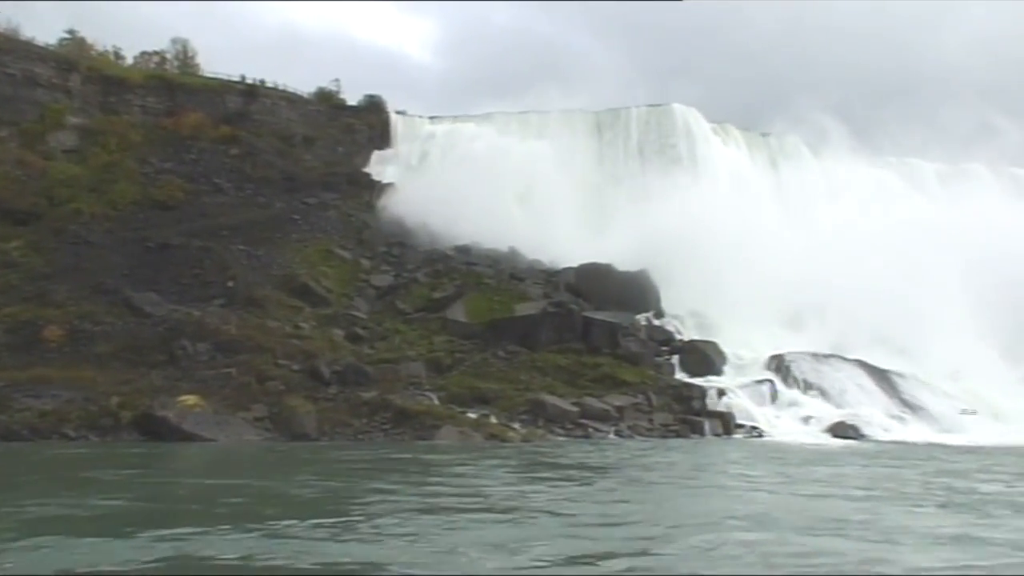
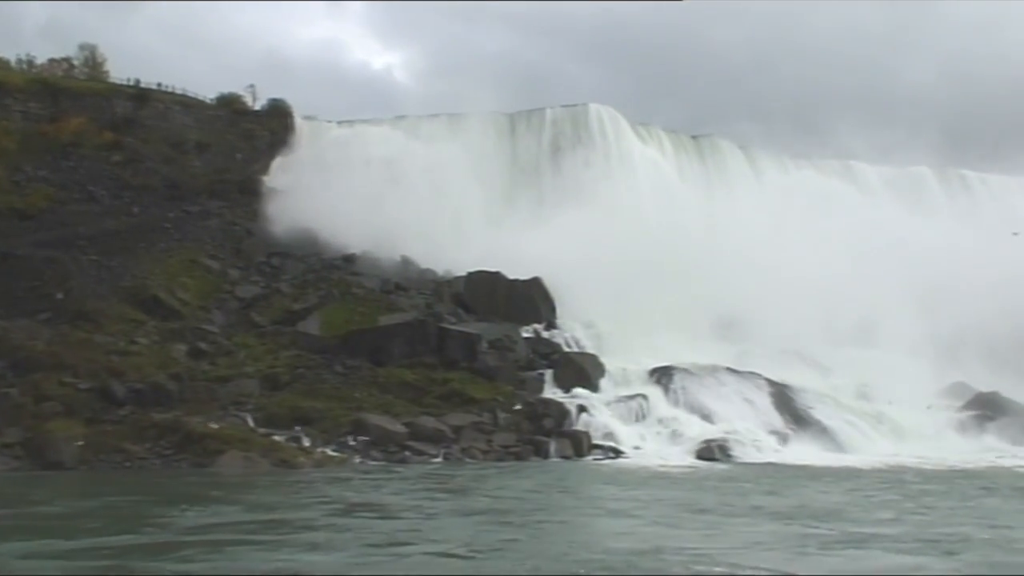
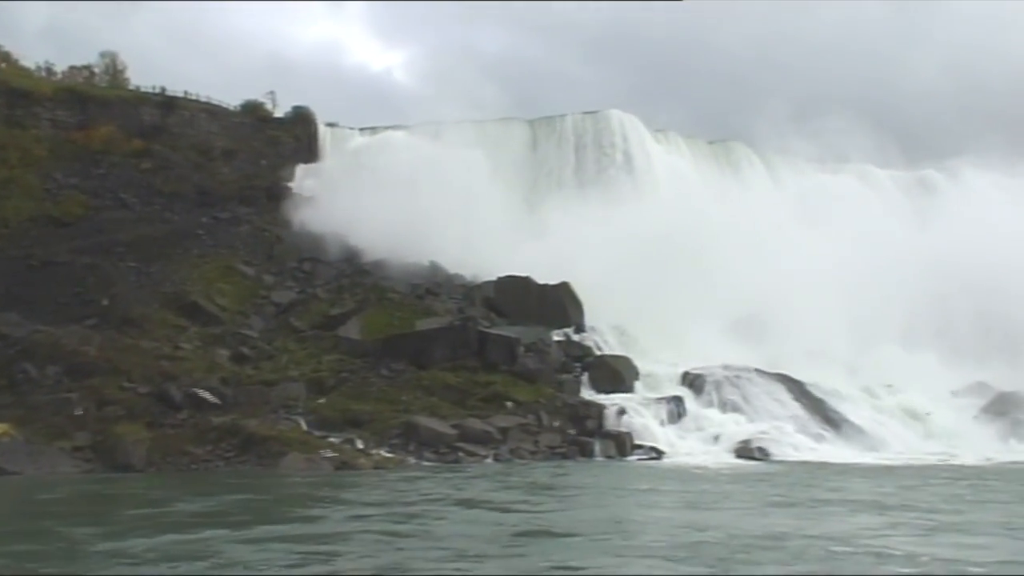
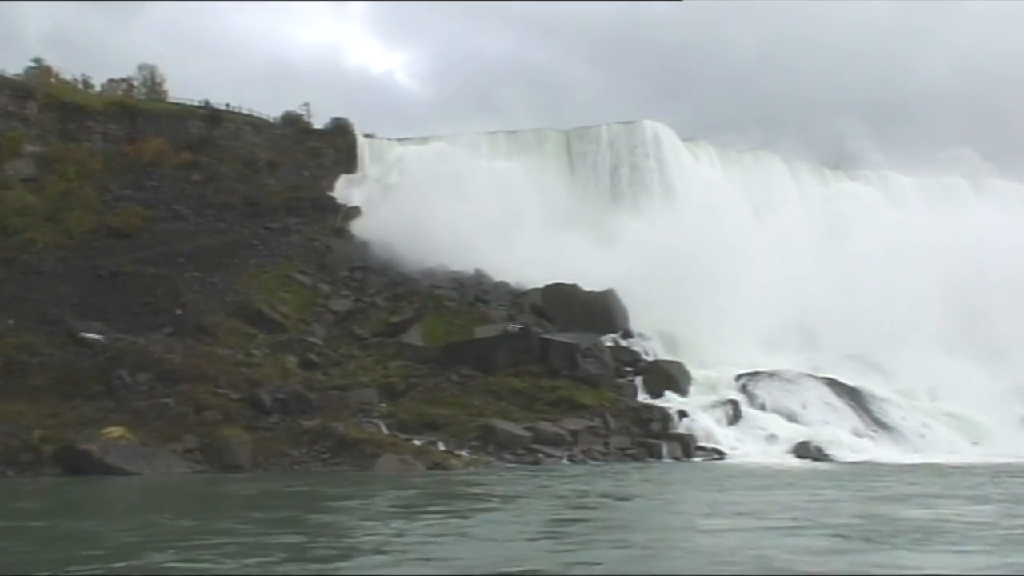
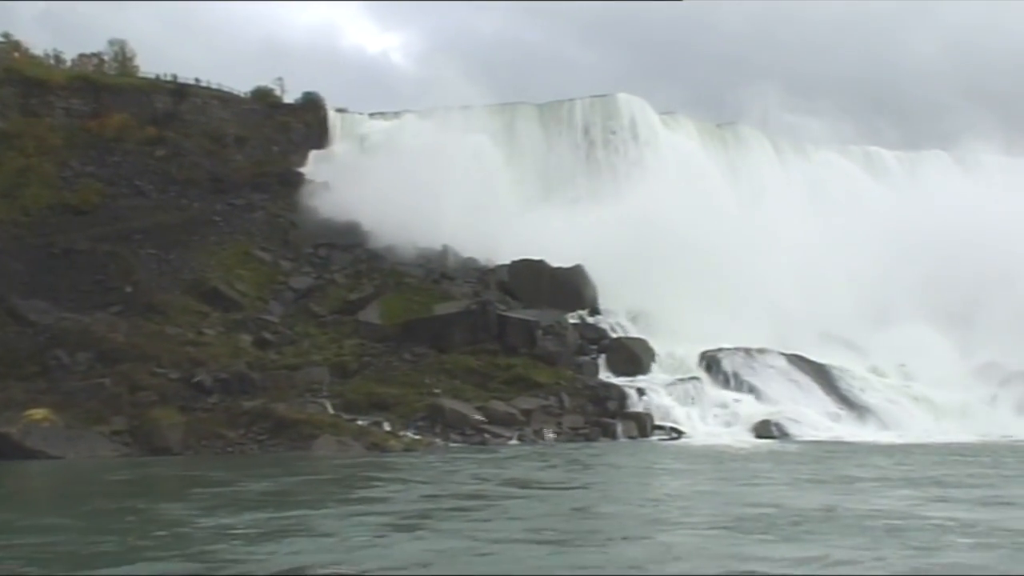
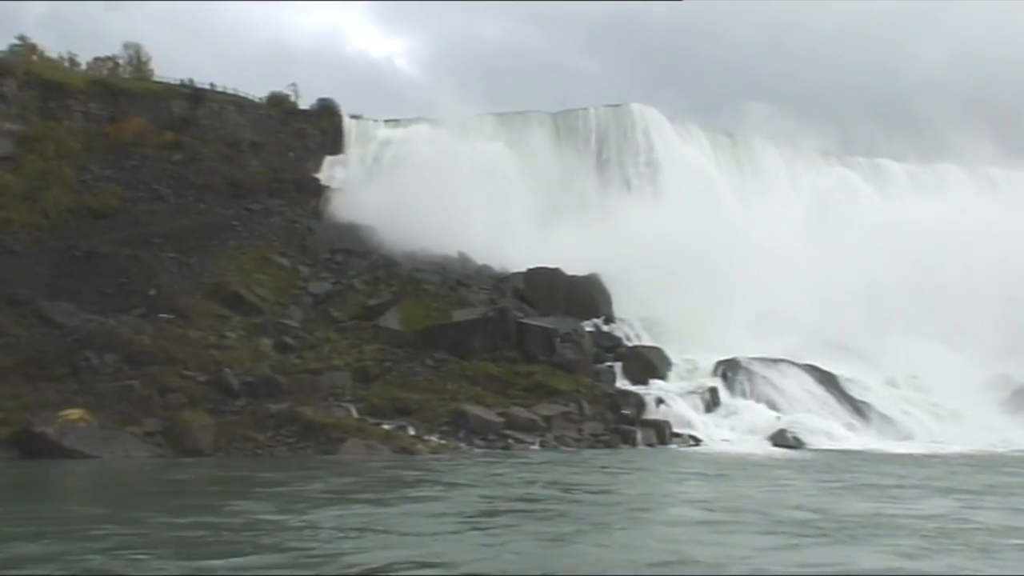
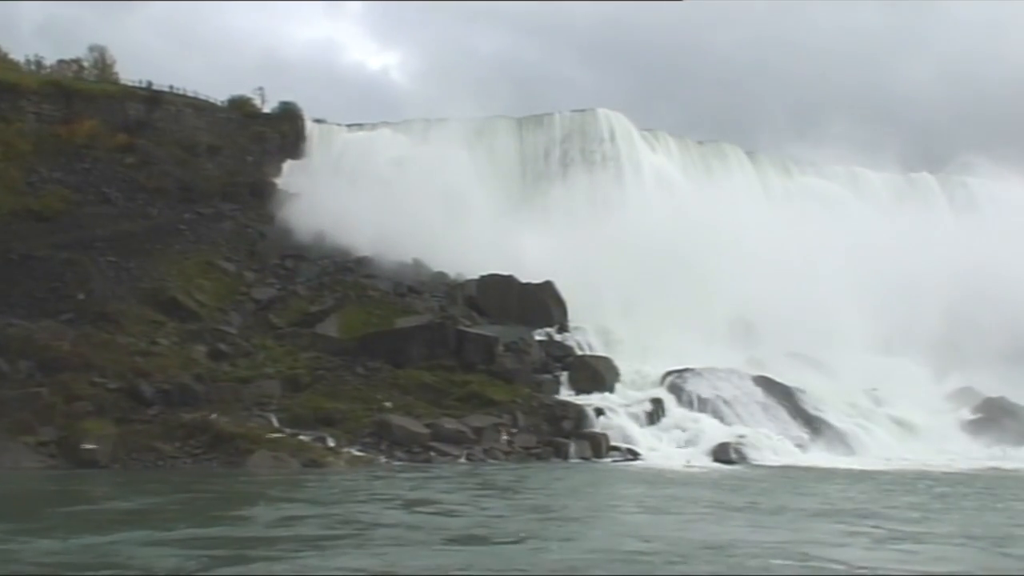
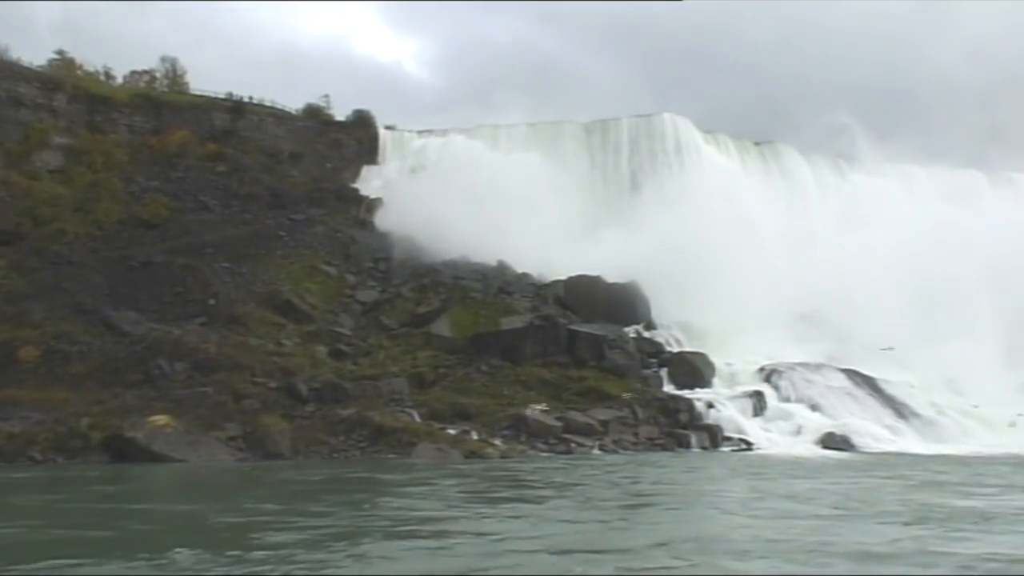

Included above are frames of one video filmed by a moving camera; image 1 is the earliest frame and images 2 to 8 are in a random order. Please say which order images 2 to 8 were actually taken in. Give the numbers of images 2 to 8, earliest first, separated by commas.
8, 4, 6, 5, 3, 7, 2
